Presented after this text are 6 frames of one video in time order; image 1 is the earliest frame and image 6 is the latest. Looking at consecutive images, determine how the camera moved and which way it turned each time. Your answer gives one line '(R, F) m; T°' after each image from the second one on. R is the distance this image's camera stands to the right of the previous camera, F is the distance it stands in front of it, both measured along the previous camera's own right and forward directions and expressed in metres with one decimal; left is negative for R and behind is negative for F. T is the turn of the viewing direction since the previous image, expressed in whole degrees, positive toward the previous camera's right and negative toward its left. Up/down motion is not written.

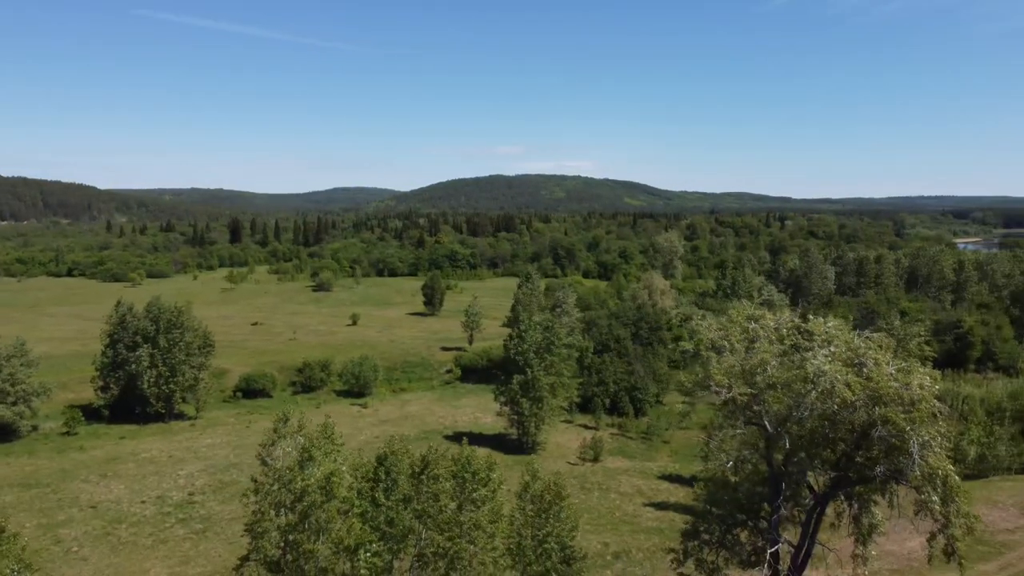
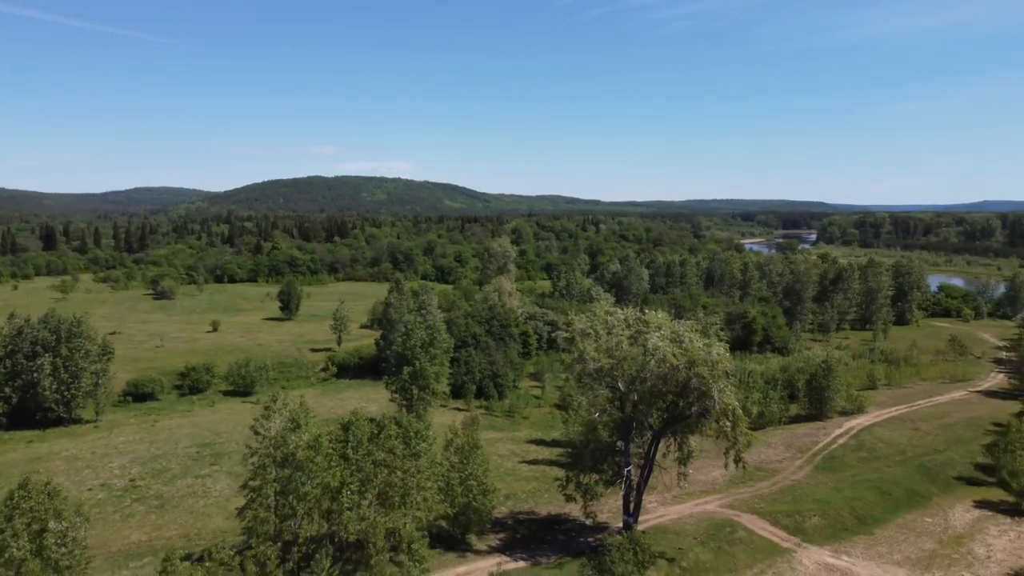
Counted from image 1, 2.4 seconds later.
(-3.7, -7.2) m; +13°
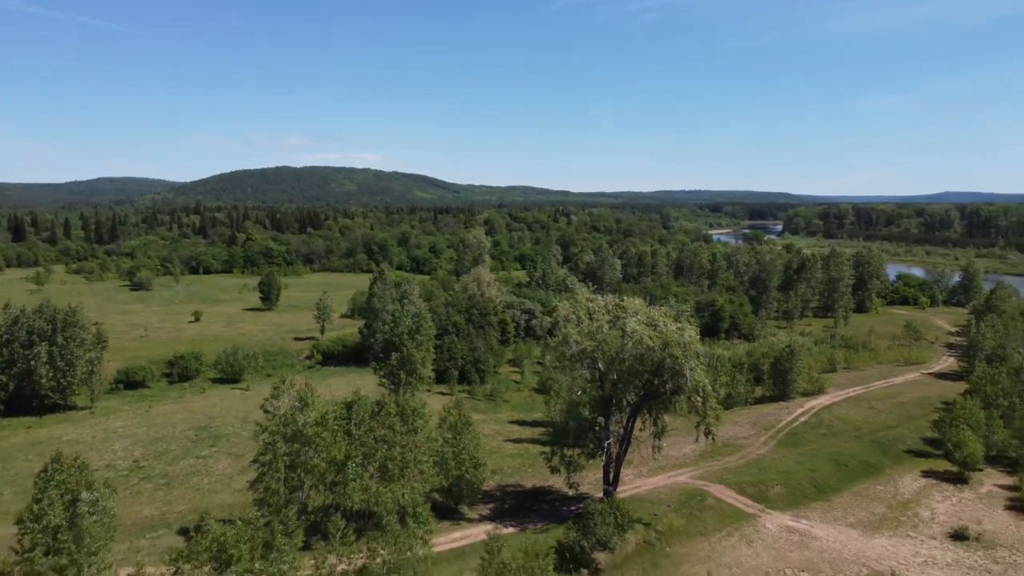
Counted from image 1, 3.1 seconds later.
(-0.7, -2.3) m; +2°
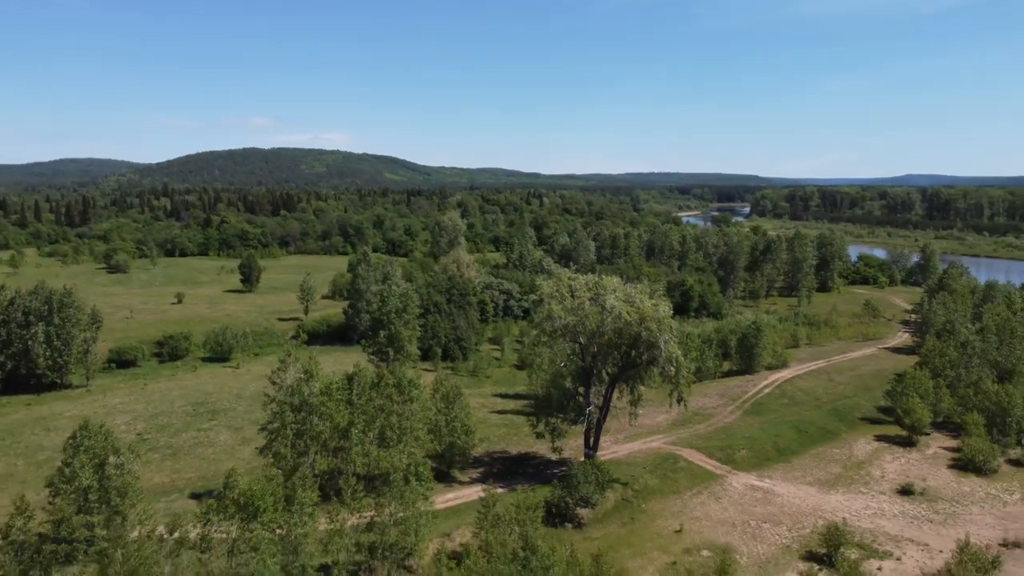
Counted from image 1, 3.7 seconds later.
(-0.7, -2.4) m; +2°
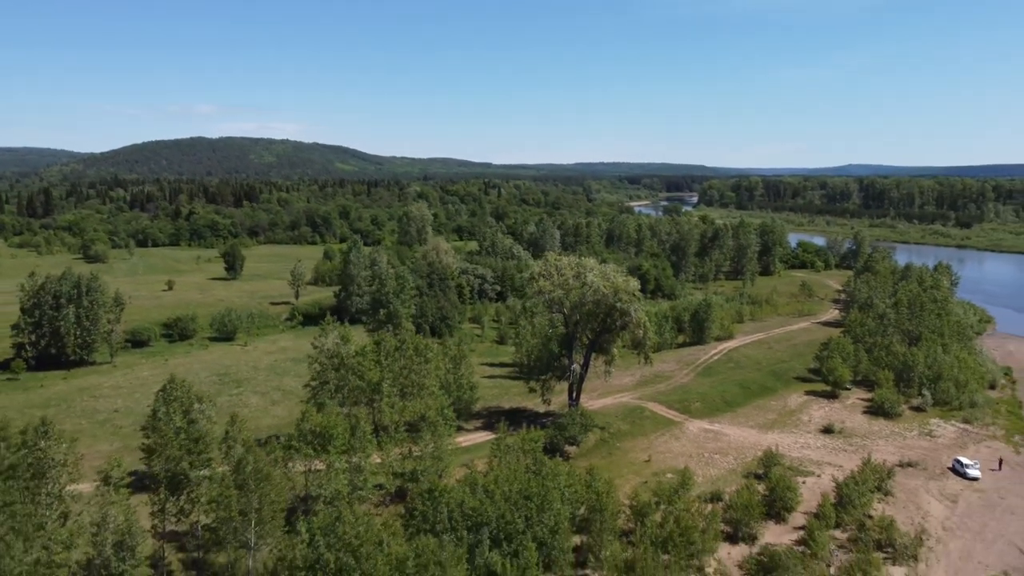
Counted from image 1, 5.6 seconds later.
(-2.2, -6.7) m; +3°
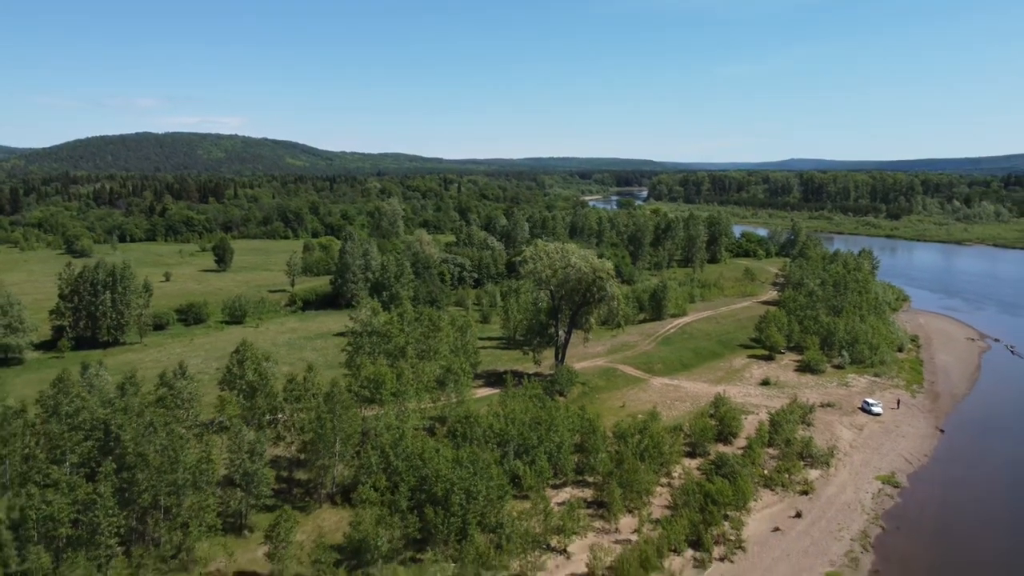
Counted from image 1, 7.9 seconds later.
(-2.7, -8.3) m; +3°
